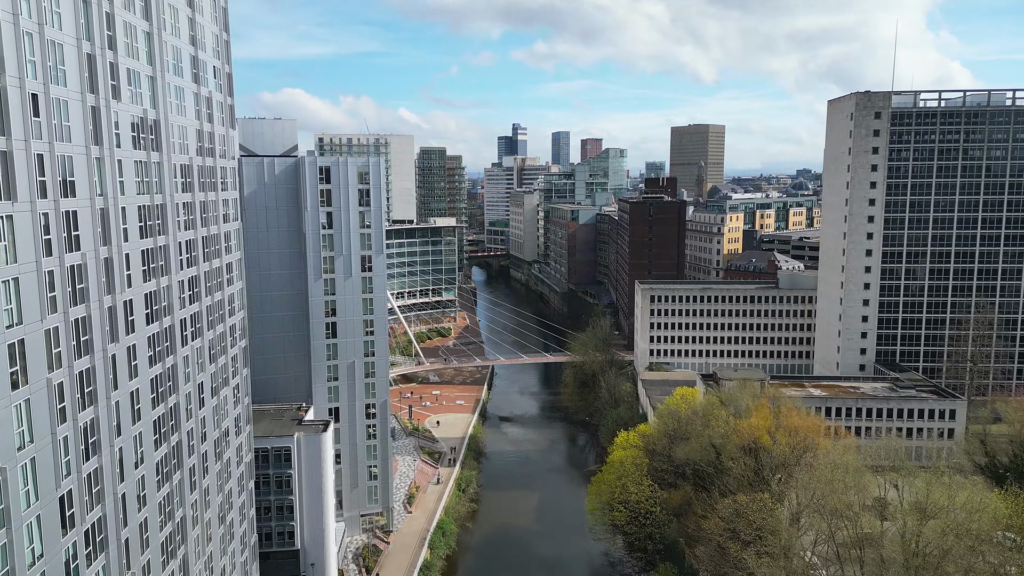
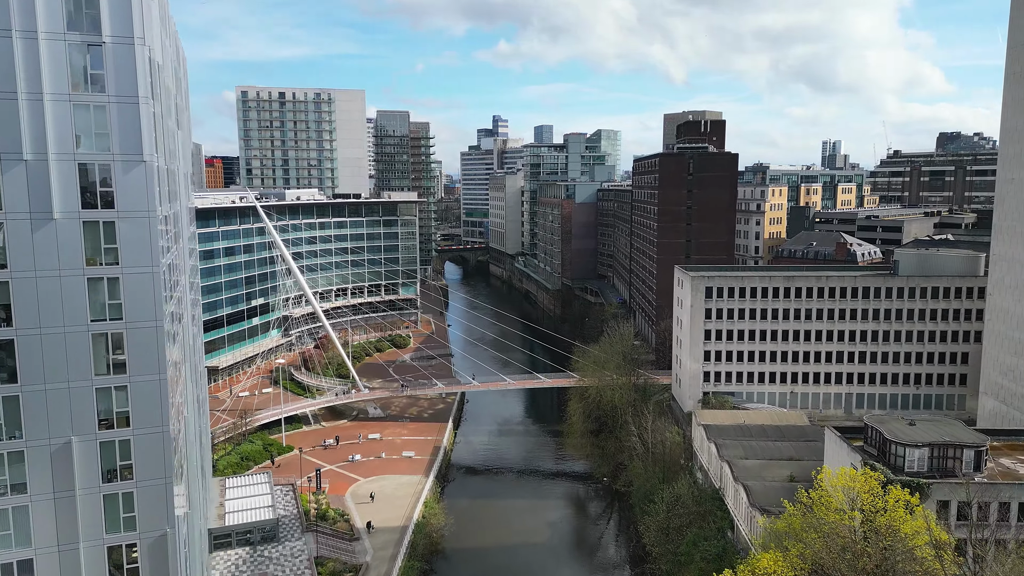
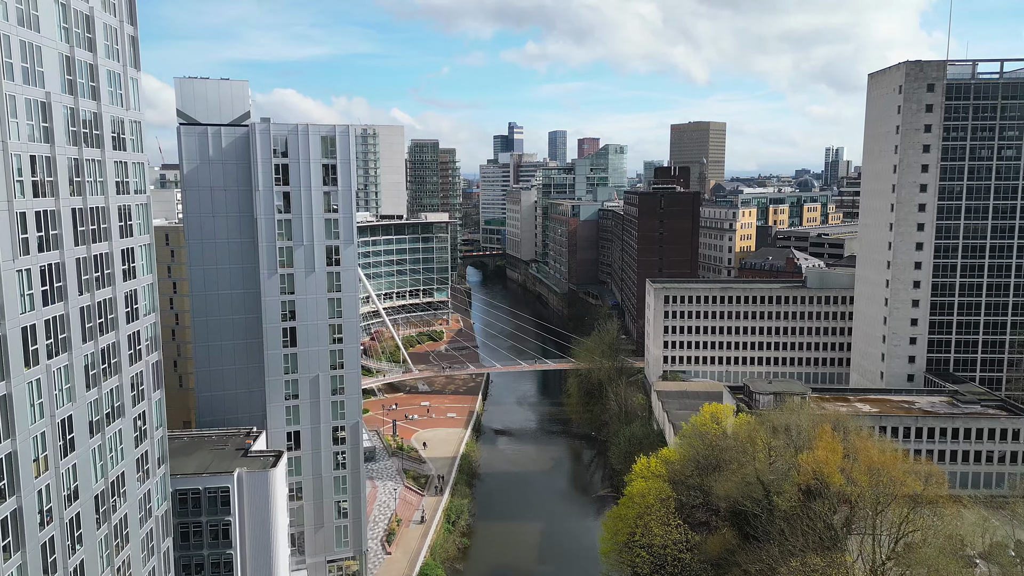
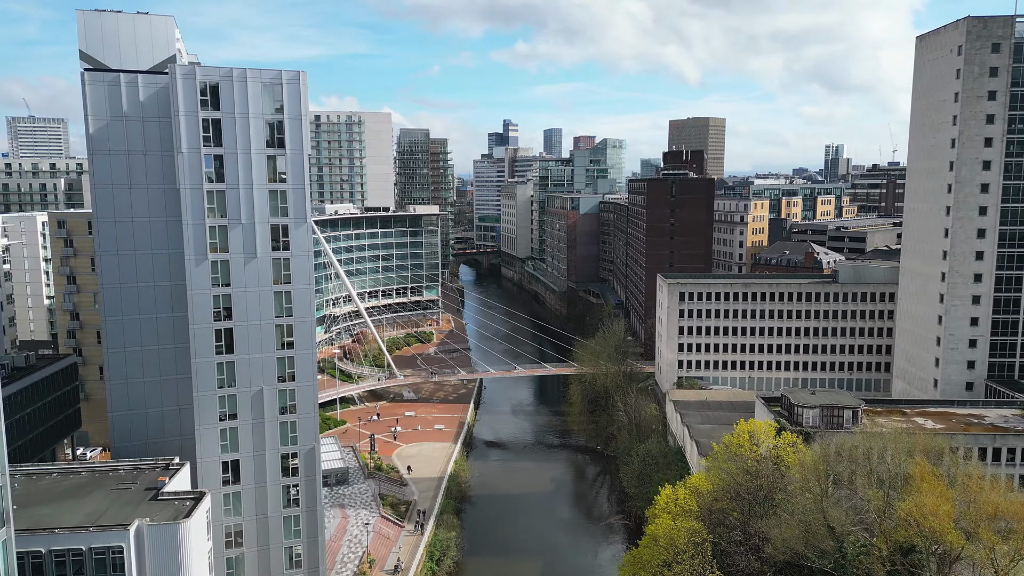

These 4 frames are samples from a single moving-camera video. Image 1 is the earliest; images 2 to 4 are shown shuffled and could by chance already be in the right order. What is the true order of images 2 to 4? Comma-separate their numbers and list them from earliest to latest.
3, 4, 2
